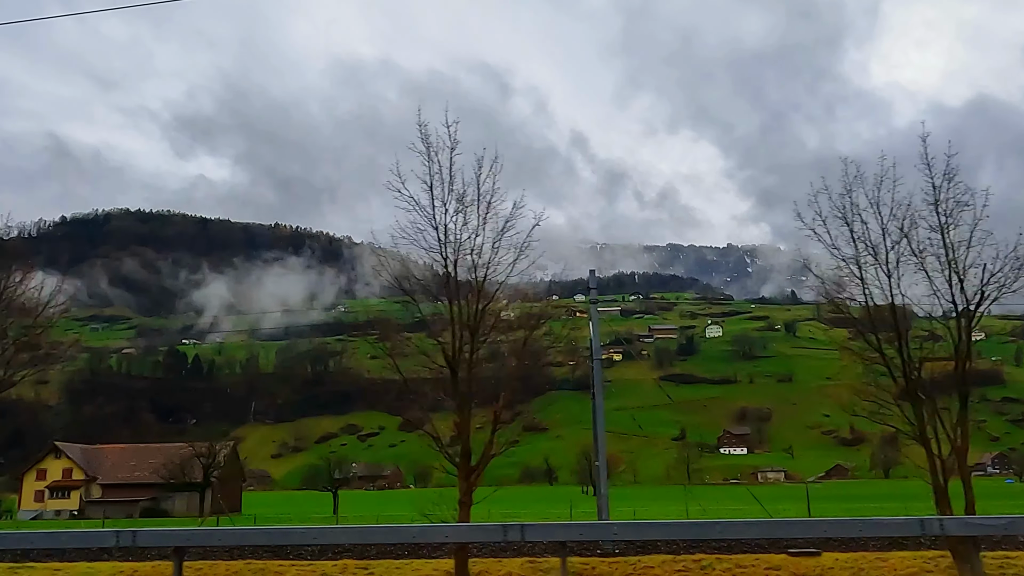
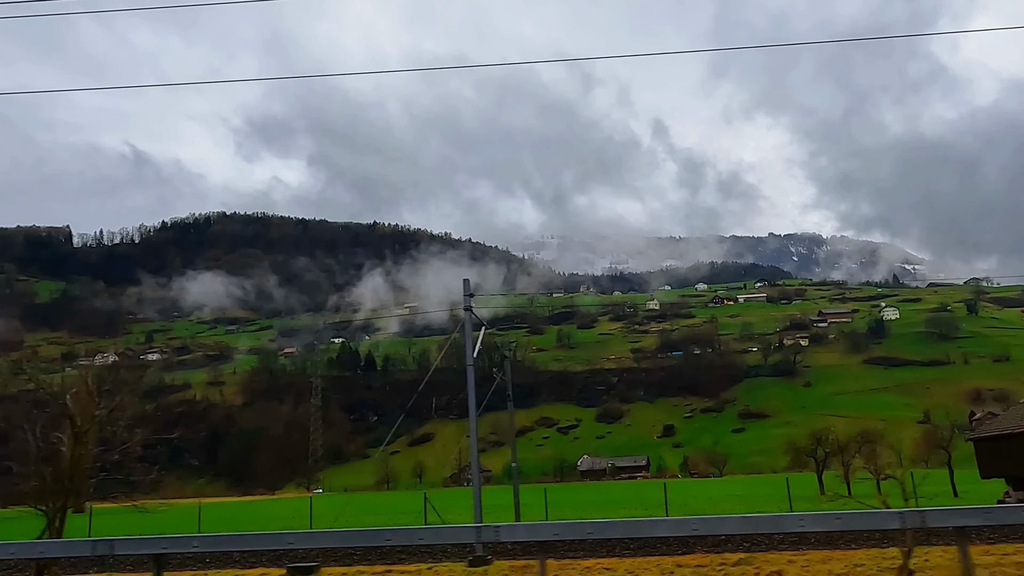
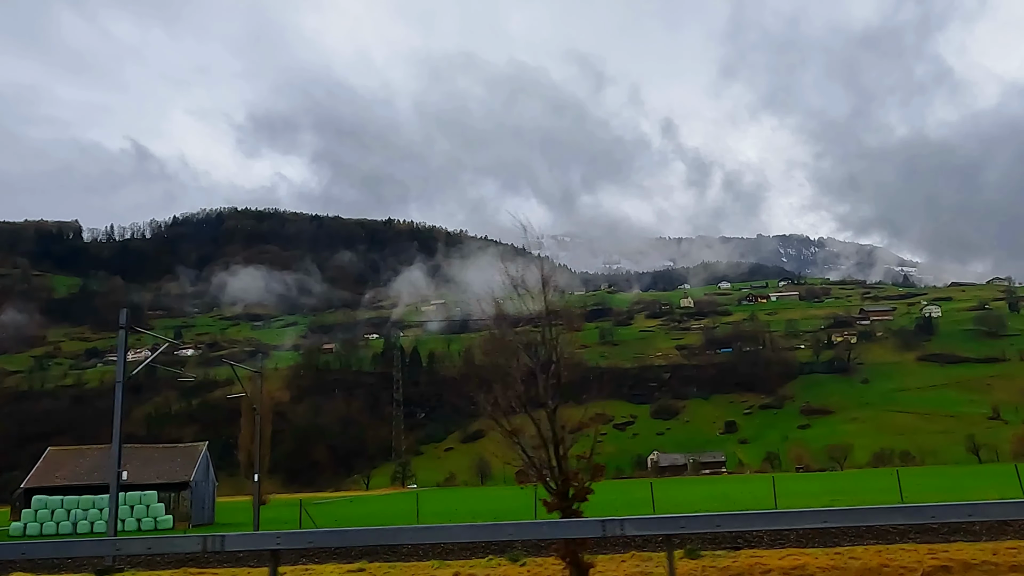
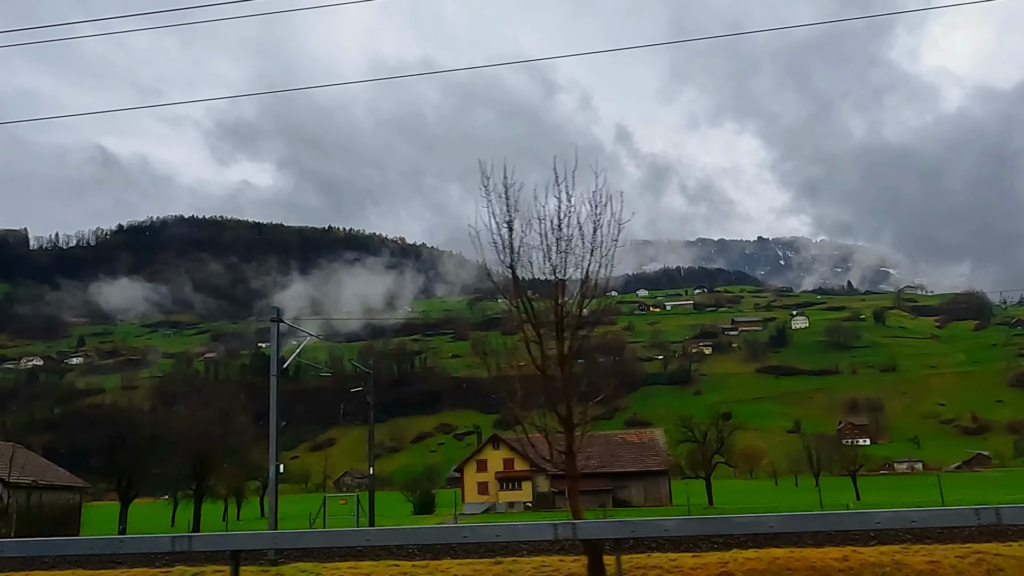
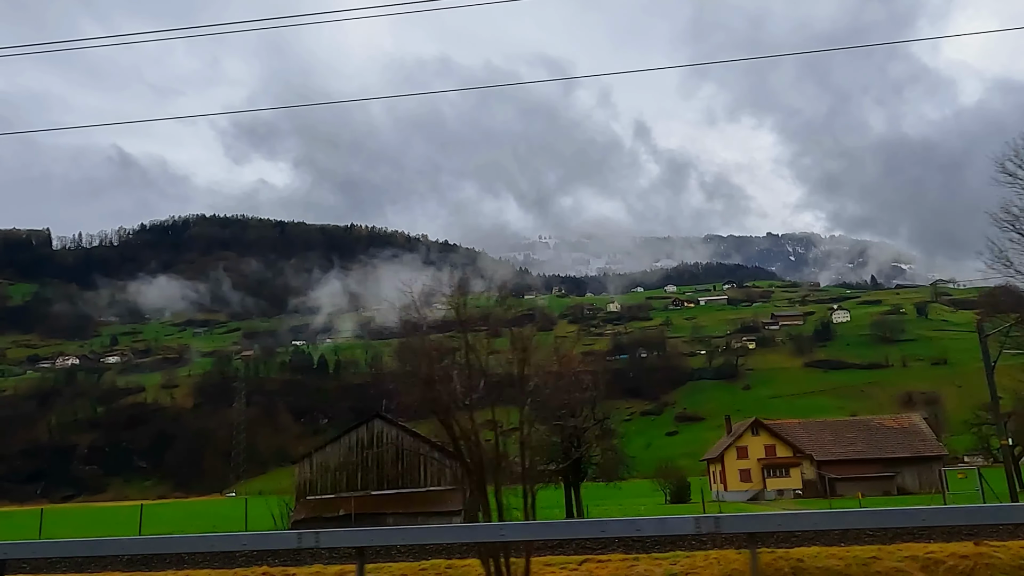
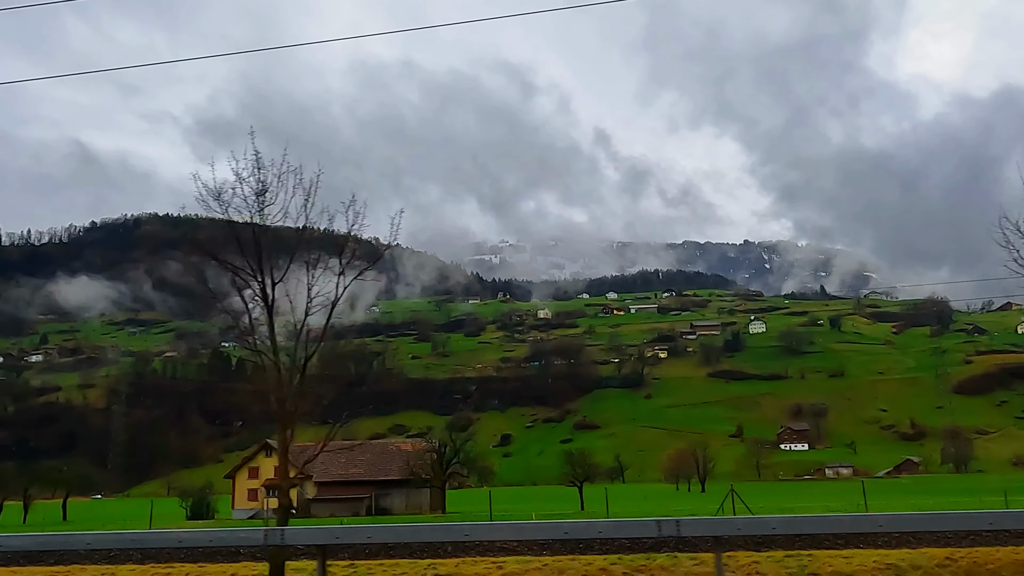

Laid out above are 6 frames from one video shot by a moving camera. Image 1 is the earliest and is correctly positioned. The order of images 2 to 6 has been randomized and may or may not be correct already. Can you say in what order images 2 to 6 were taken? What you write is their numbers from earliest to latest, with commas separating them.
6, 4, 5, 2, 3
